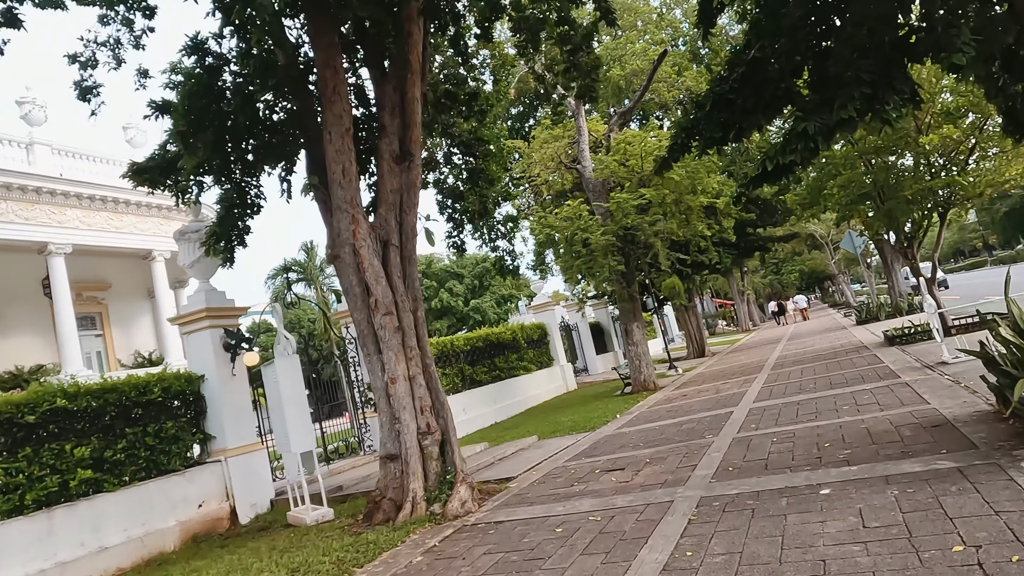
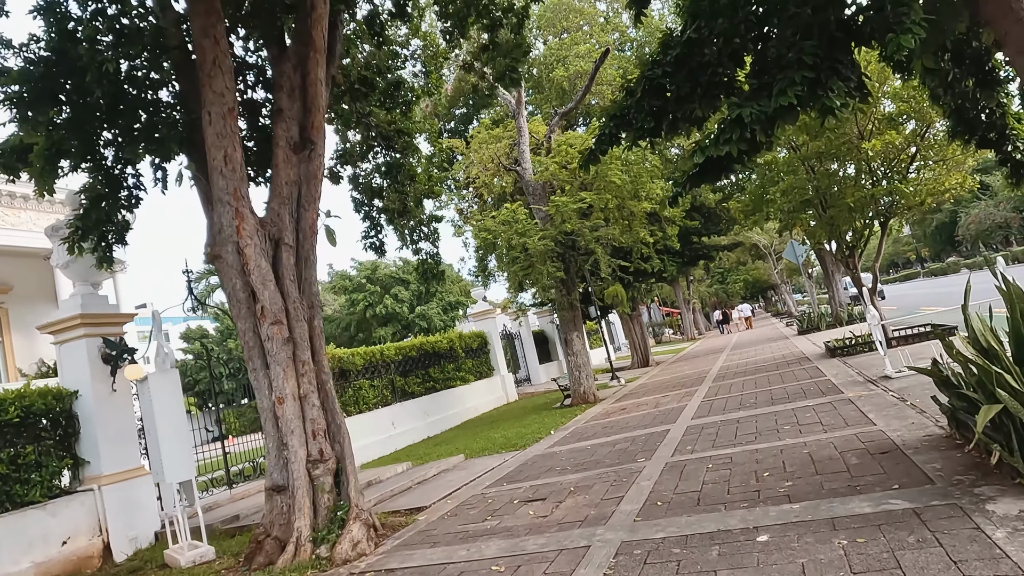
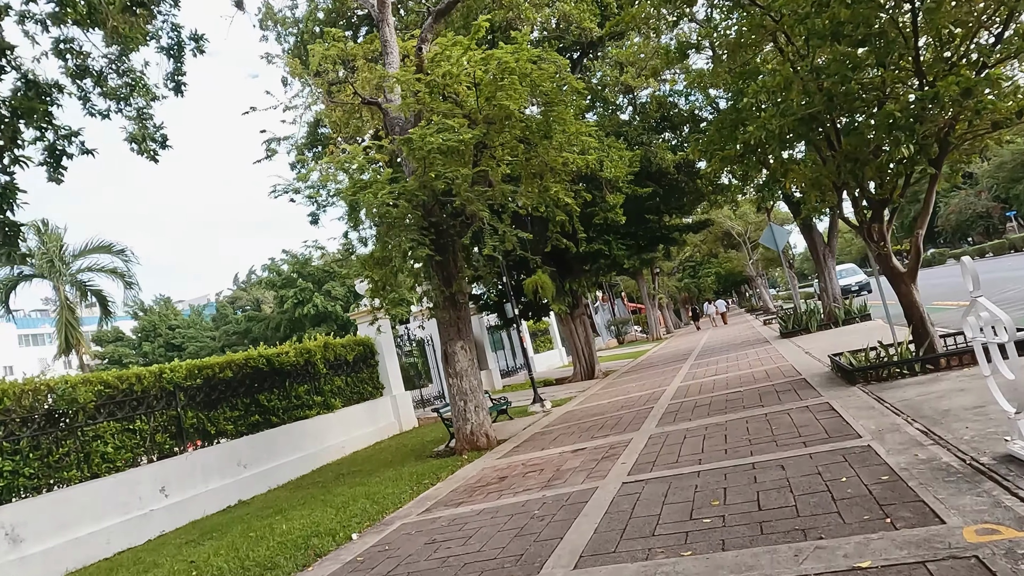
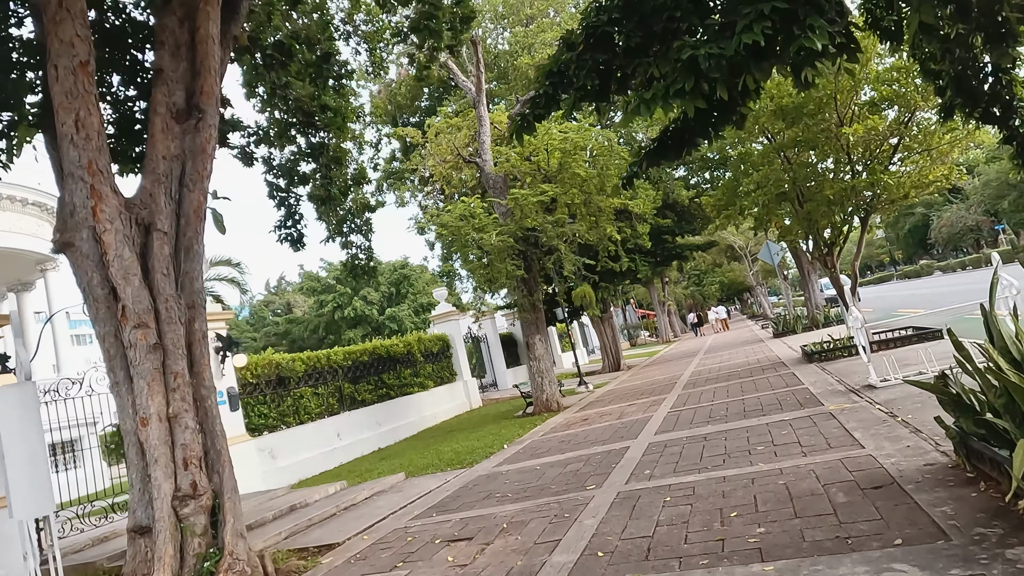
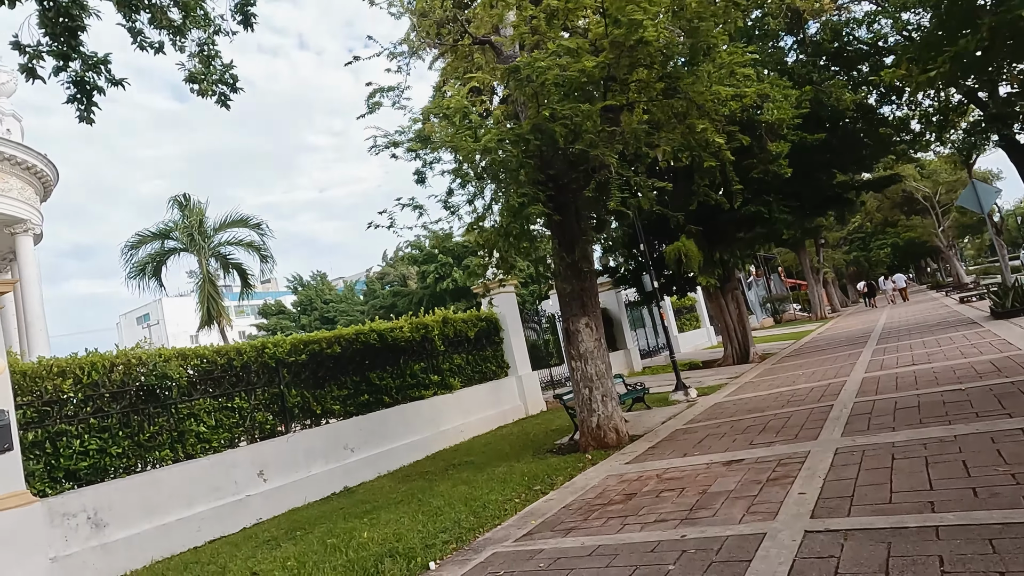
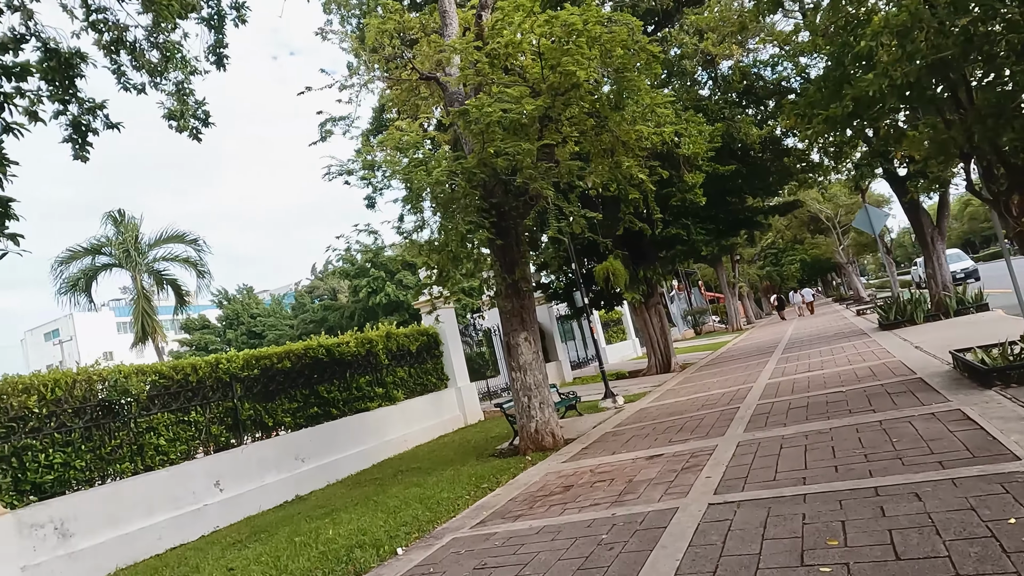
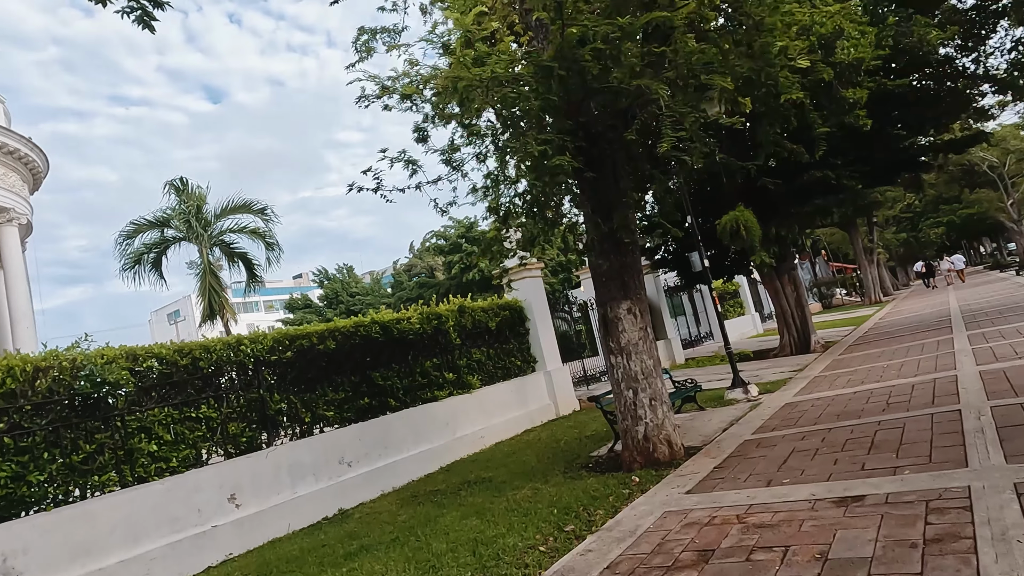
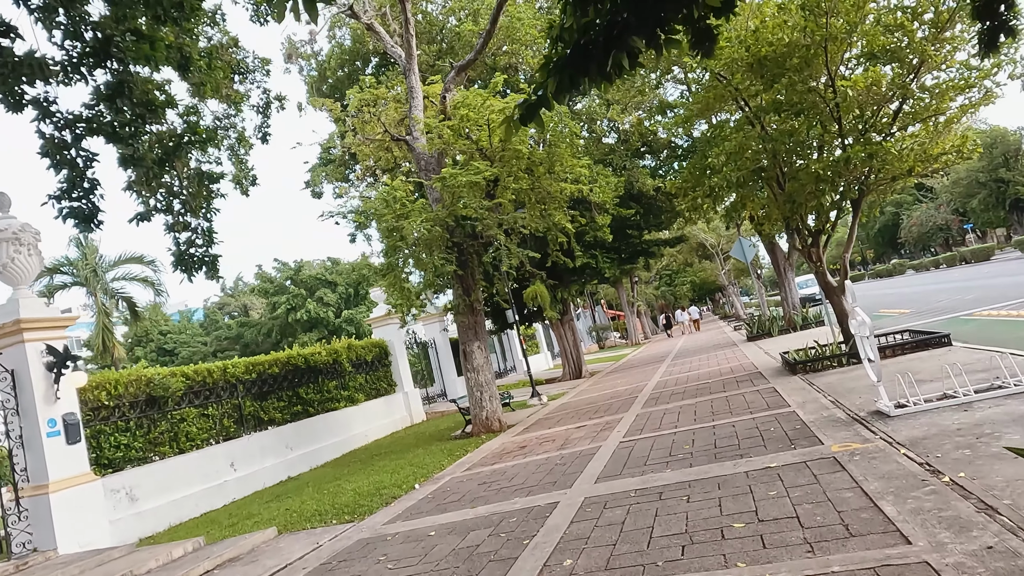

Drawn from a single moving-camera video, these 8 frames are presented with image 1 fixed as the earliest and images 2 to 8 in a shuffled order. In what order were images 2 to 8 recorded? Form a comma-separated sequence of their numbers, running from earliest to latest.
2, 4, 8, 3, 6, 5, 7
